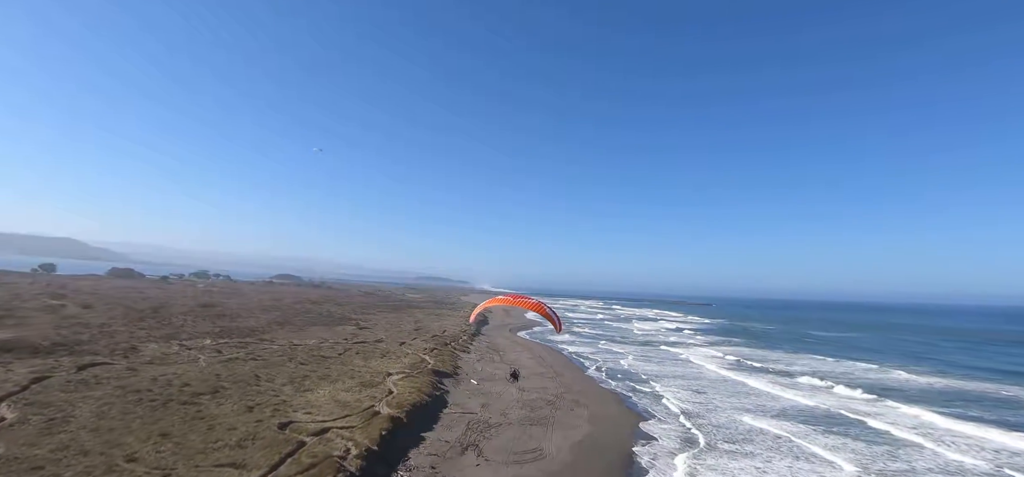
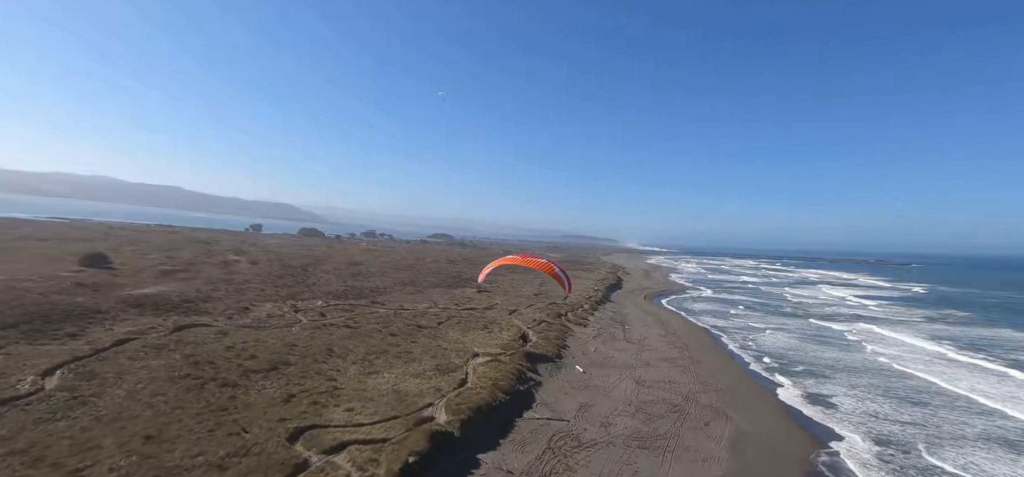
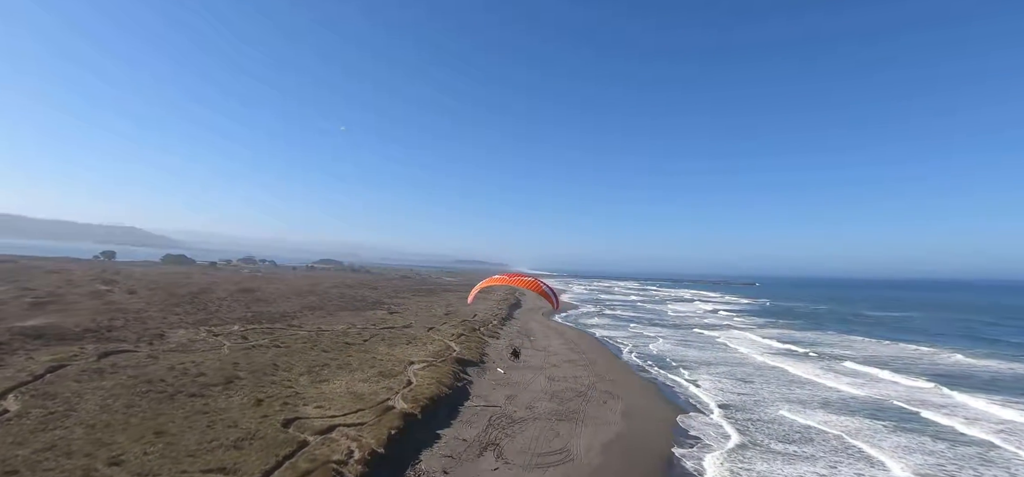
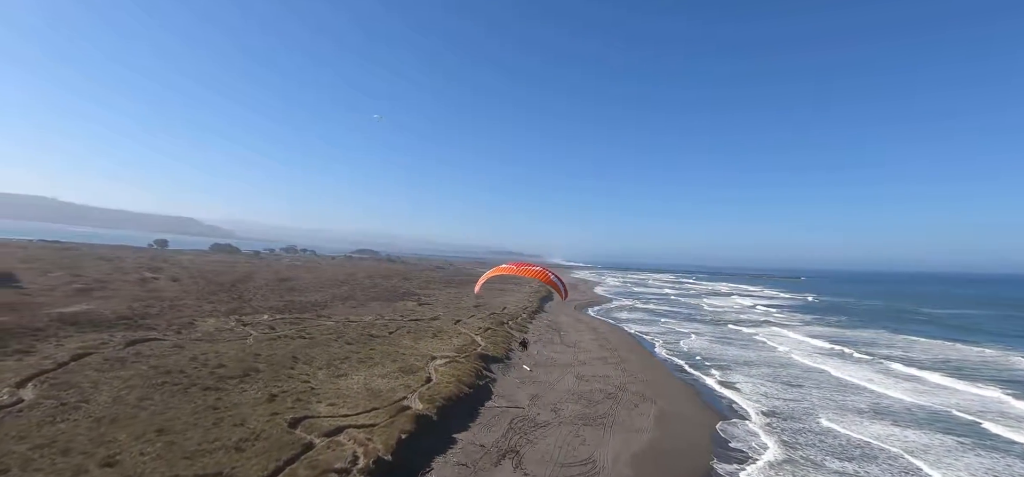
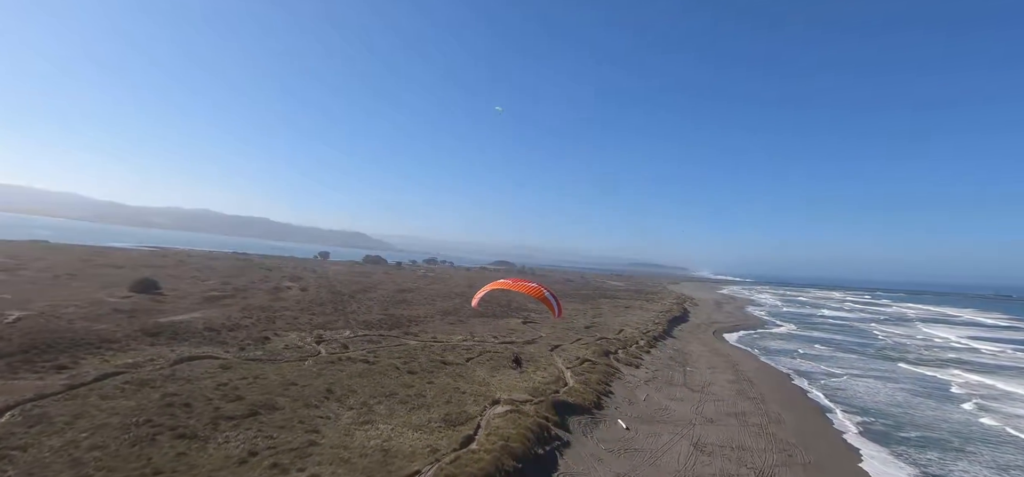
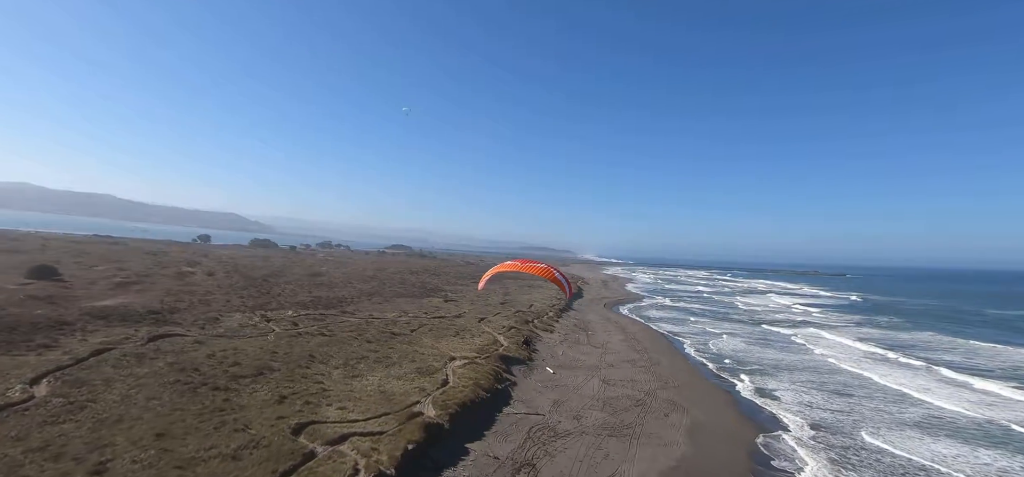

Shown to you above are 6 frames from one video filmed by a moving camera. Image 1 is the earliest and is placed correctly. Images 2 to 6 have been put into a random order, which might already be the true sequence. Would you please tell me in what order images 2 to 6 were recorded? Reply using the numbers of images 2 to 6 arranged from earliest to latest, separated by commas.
3, 4, 6, 2, 5
